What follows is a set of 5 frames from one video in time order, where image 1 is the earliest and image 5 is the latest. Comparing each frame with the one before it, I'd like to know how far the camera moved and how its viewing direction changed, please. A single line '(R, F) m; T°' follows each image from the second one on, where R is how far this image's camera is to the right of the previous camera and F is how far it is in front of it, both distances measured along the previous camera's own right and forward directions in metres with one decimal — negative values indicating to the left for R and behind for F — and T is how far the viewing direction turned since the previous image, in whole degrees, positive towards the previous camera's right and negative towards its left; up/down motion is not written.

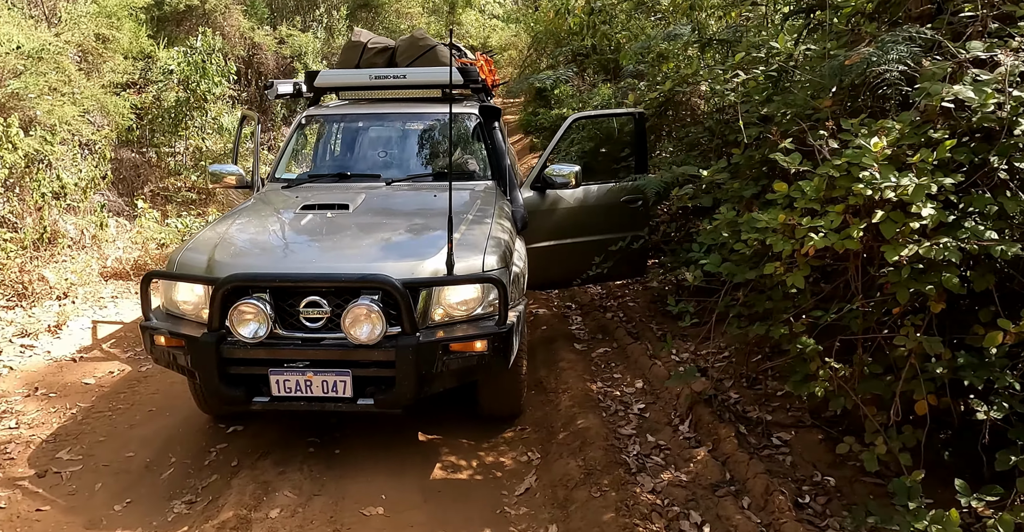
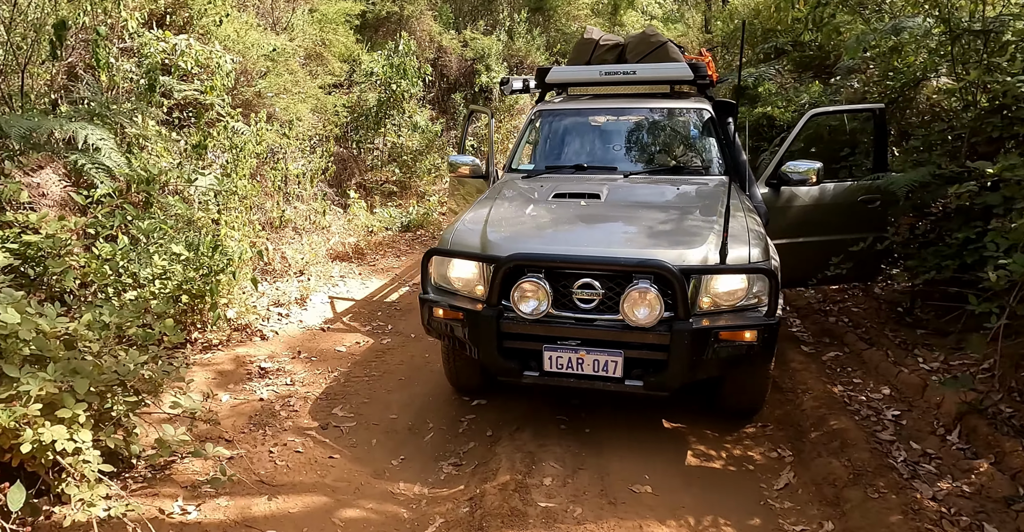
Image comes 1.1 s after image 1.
(-0.6, -0.2) m; -11°
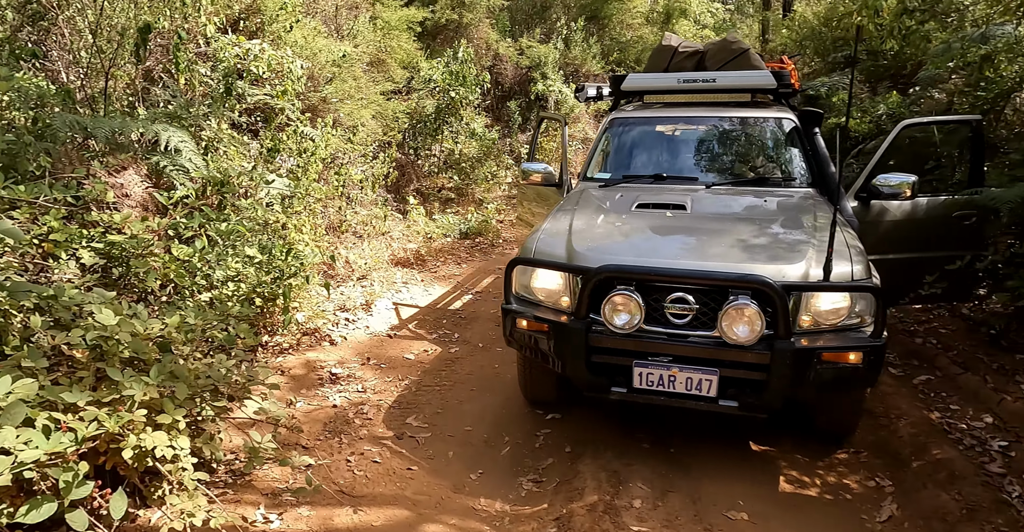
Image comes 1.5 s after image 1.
(-0.2, +0.1) m; -3°
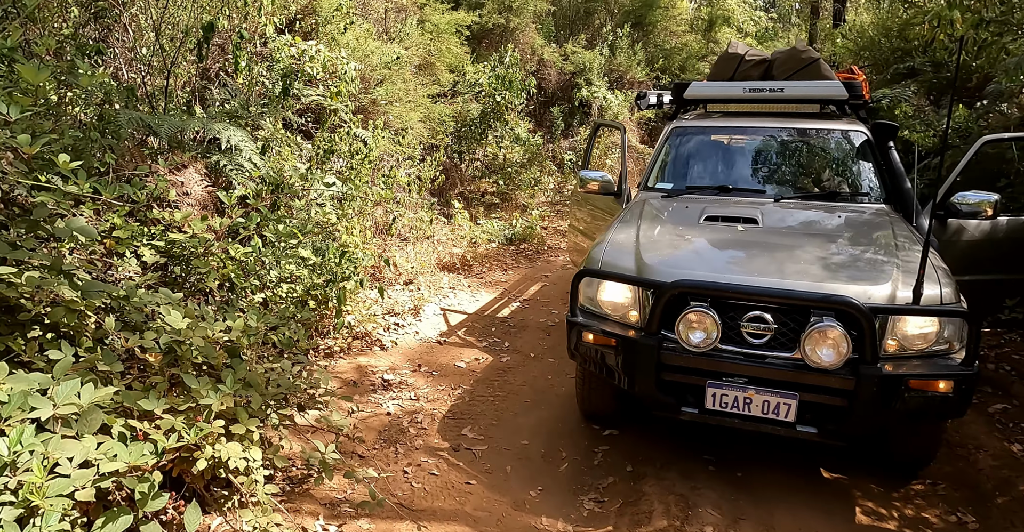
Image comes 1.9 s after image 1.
(-0.2, +0.1) m; -2°
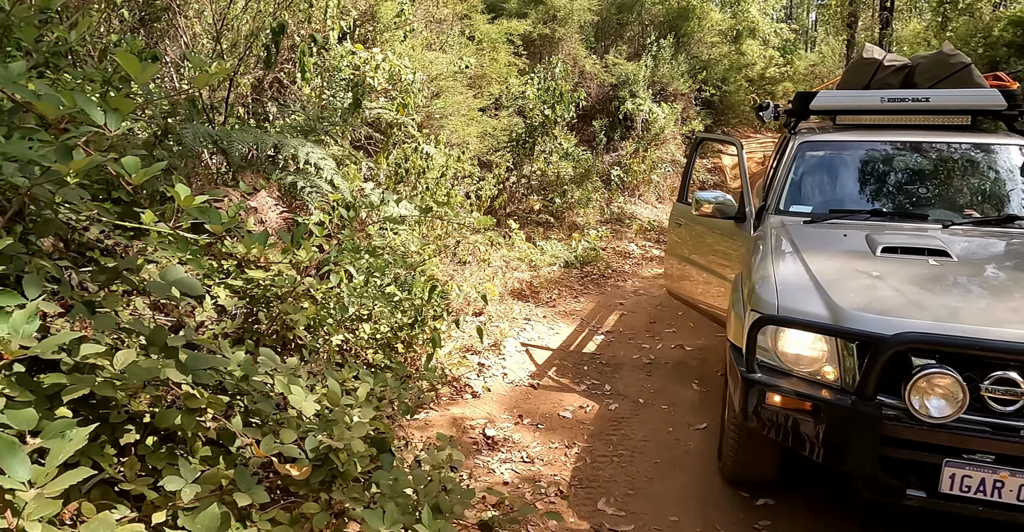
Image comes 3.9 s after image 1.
(-0.6, +0.7) m; -1°
